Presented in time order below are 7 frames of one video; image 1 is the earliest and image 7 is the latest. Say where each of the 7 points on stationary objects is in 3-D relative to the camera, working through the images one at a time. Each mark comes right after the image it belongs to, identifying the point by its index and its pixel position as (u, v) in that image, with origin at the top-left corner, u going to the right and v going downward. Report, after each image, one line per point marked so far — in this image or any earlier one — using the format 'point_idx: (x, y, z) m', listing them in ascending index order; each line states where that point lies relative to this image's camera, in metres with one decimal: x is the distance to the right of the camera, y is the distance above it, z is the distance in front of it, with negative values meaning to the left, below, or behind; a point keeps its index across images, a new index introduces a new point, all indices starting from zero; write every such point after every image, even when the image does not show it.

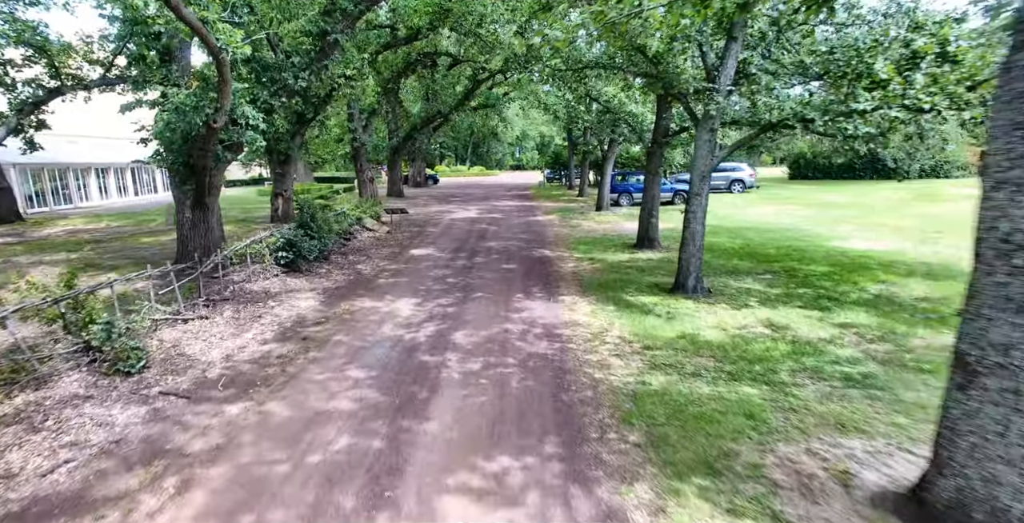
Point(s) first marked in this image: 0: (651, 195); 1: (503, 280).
0: (+3.7, +1.7, +14.6) m
1: (-0.2, -0.4, +11.2) m
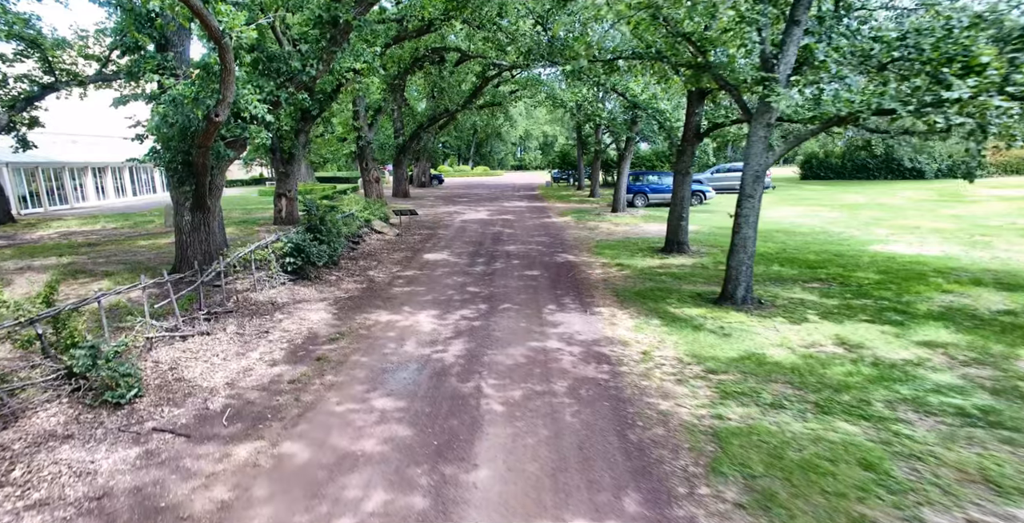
0: (+4.2, +1.6, +13.7) m
1: (+0.3, -0.6, +10.3) m
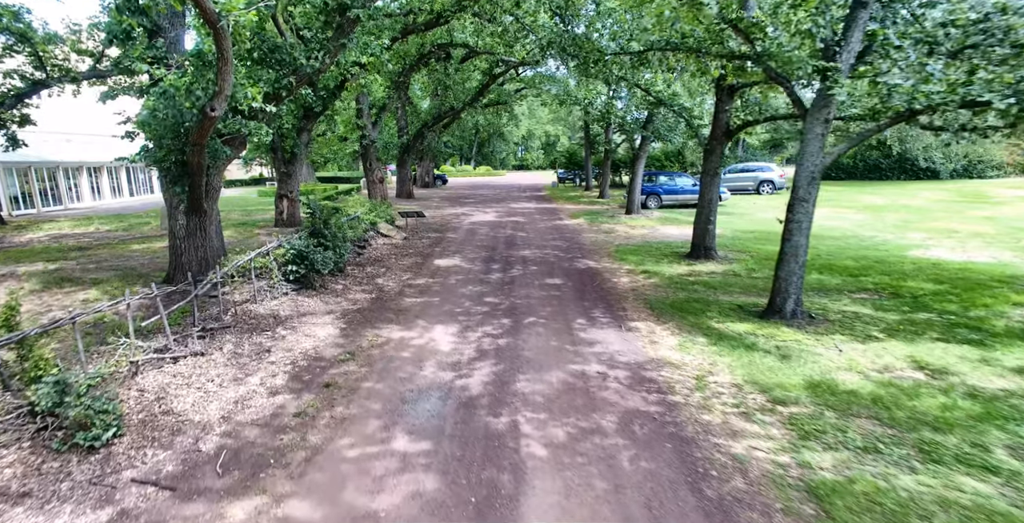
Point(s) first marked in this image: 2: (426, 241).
0: (+4.6, +1.5, +12.9) m
1: (+0.7, -0.7, +9.5) m
2: (-2.6, +0.6, +16.6) m
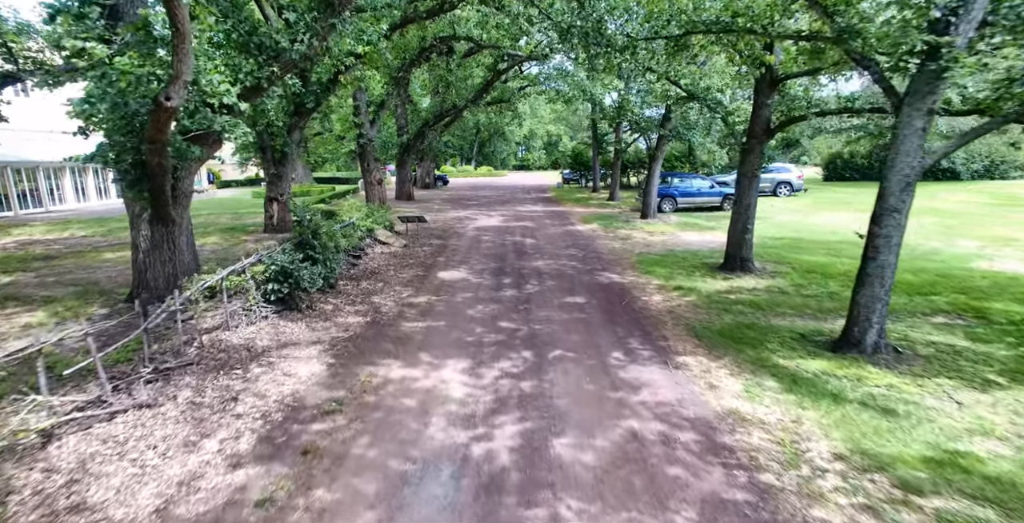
0: (+4.9, +1.2, +11.5) m
1: (+1.0, -1.0, +8.1) m
2: (-2.3, +0.4, +15.2) m
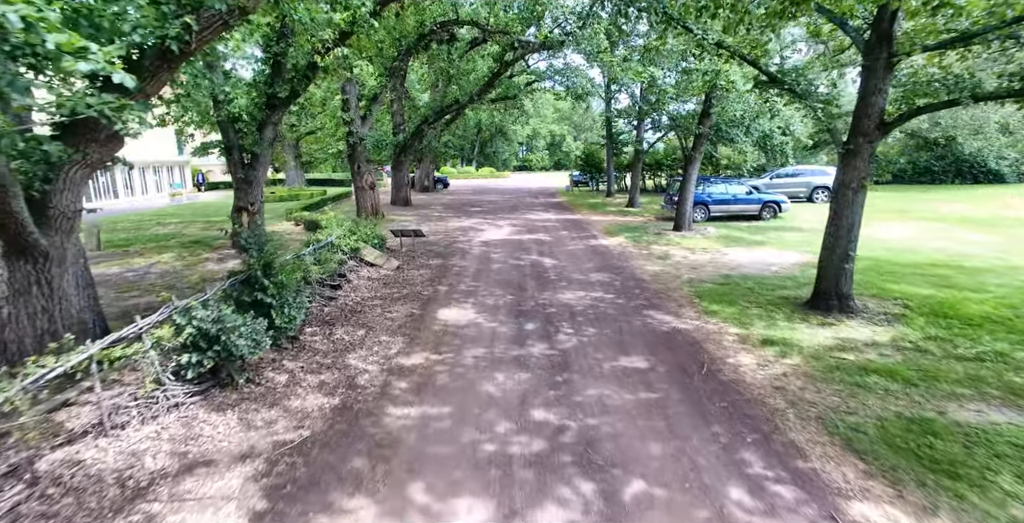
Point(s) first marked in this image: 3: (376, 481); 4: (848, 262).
0: (+5.3, +0.6, +8.7) m
1: (+1.4, -1.6, +5.3) m
2: (-1.9, -0.2, +12.4) m
3: (-1.1, -1.8, +4.5) m
4: (+5.3, 0.0, +8.7) m
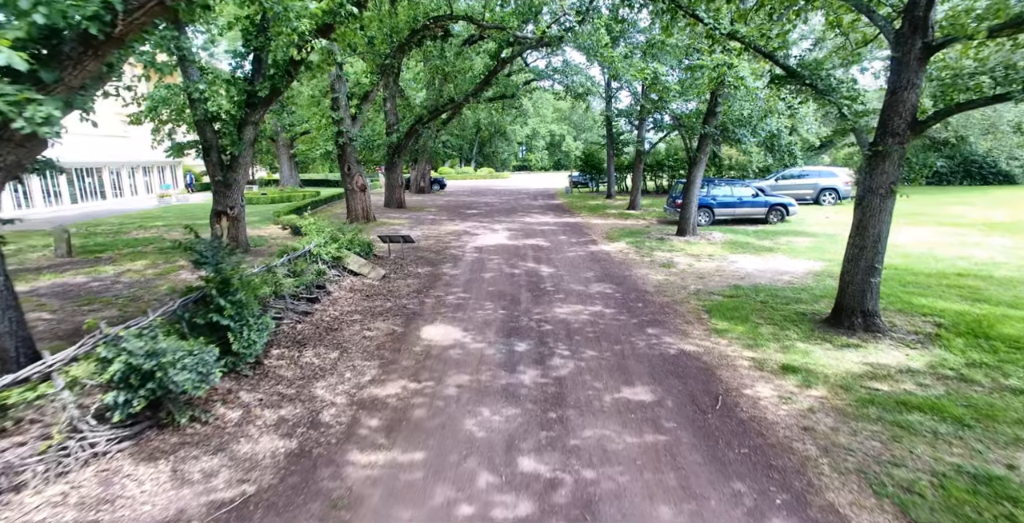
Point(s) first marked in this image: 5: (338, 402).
0: (+5.2, +0.4, +7.8) m
1: (+1.3, -1.8, +4.4) m
2: (-2.1, -0.4, +11.5) m
3: (-1.3, -2.0, +3.7) m
4: (+5.2, -0.2, +7.9) m
5: (-1.9, -1.5, +6.1) m
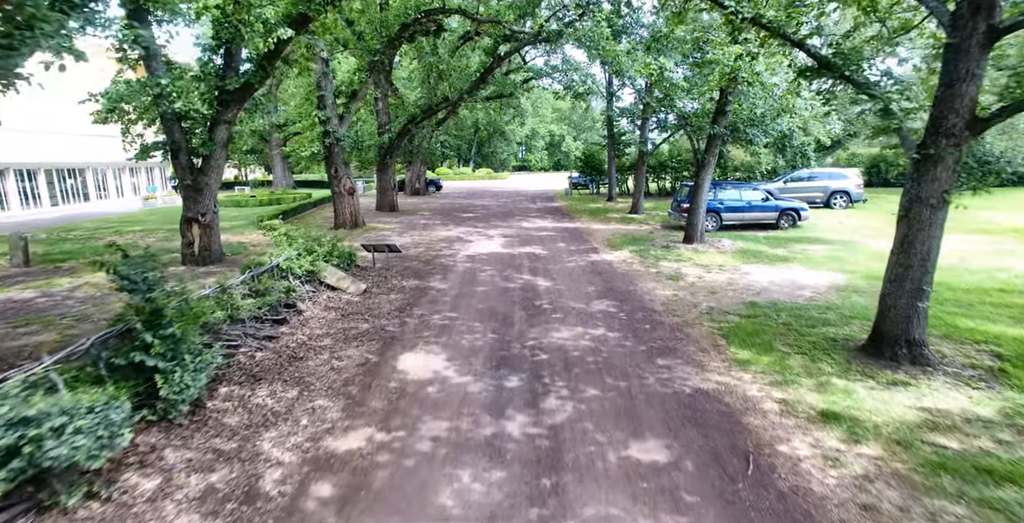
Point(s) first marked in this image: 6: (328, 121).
0: (+5.0, +0.1, +6.7) m
1: (+1.1, -2.0, +3.3) m
2: (-2.2, -0.7, +10.4) m
3: (-1.4, -2.2, +2.6) m
4: (+5.1, -0.5, +6.8) m
5: (-2.1, -1.8, +5.0) m
6: (-6.1, +4.6, +18.0) m
